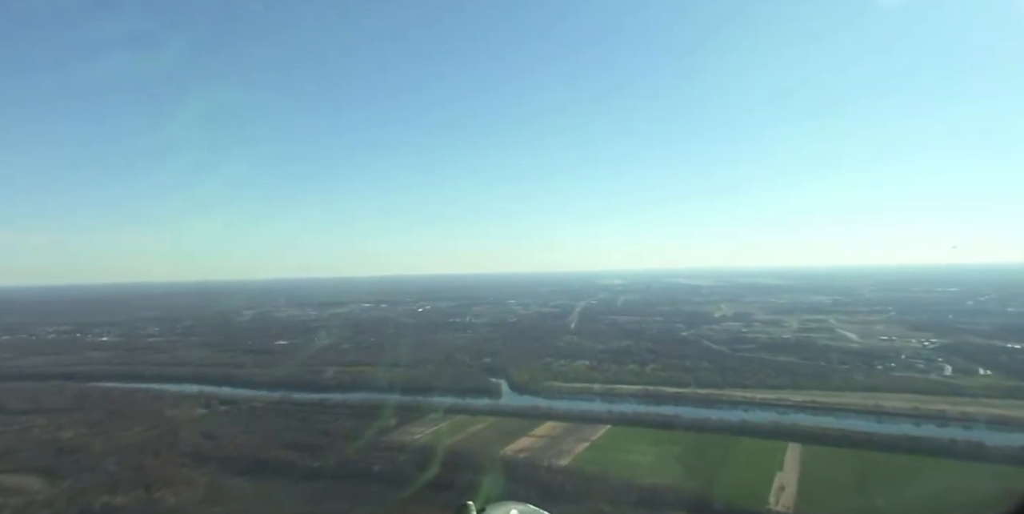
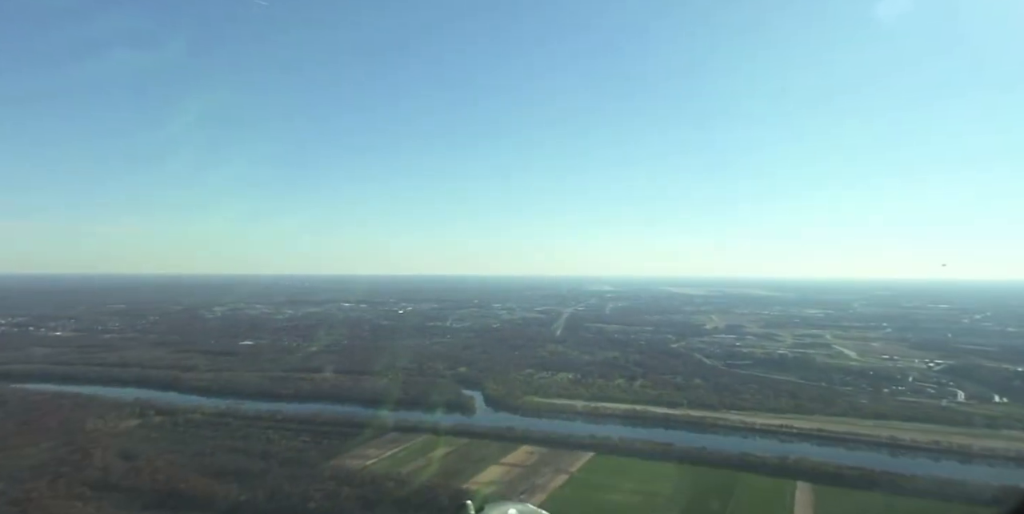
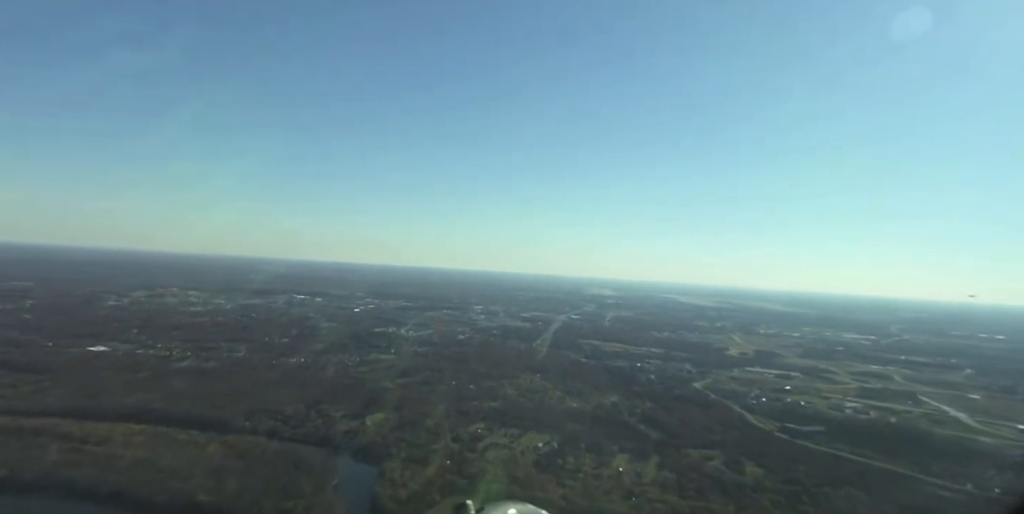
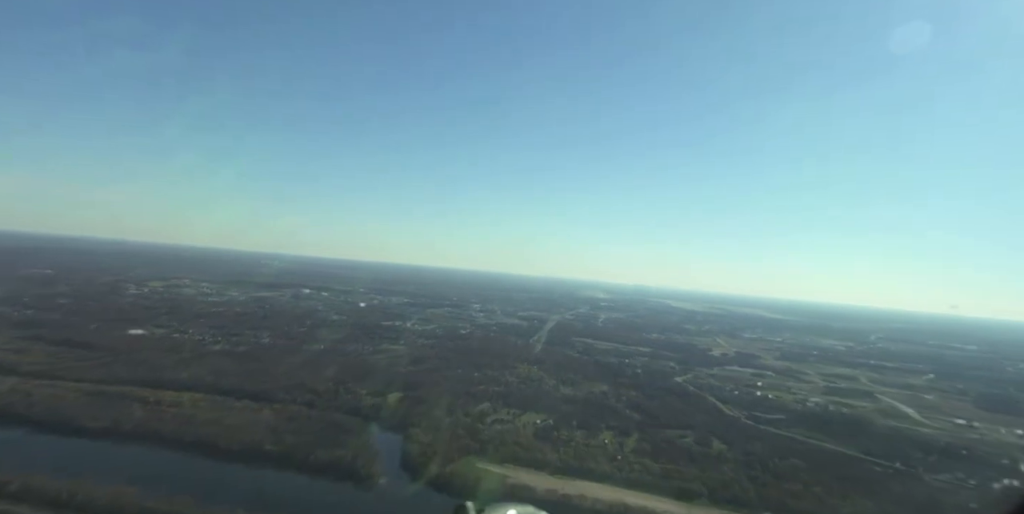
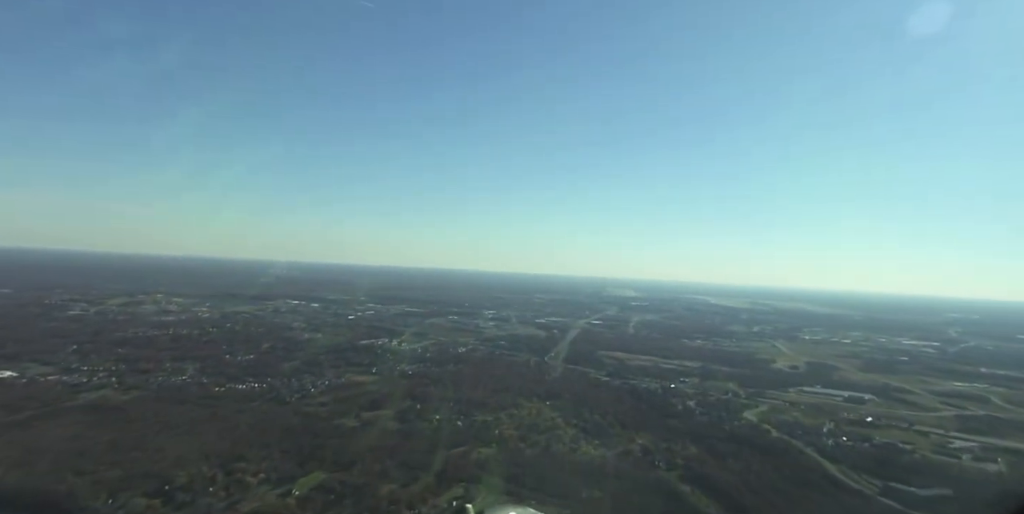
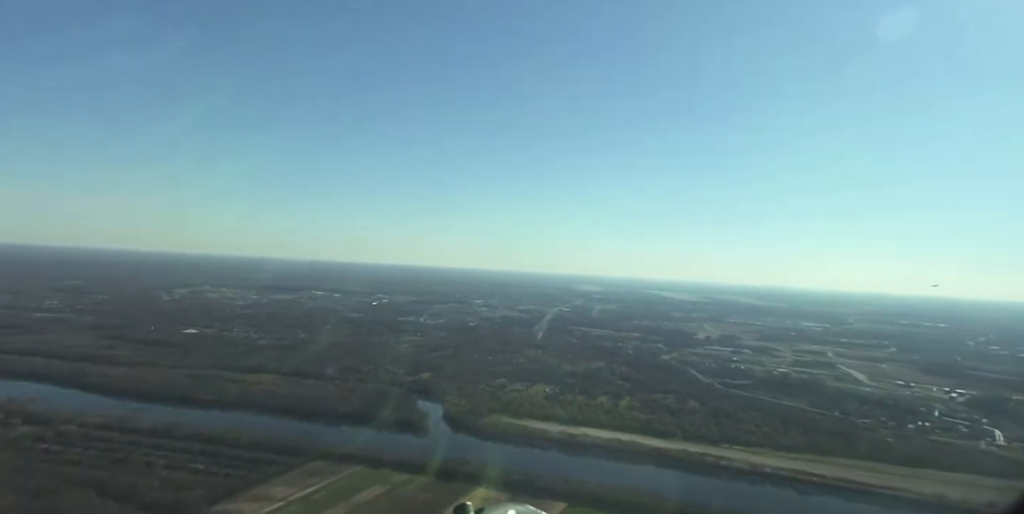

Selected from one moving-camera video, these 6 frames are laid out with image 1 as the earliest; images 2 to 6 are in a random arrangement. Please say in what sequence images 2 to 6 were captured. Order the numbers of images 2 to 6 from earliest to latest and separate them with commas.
2, 6, 4, 3, 5
